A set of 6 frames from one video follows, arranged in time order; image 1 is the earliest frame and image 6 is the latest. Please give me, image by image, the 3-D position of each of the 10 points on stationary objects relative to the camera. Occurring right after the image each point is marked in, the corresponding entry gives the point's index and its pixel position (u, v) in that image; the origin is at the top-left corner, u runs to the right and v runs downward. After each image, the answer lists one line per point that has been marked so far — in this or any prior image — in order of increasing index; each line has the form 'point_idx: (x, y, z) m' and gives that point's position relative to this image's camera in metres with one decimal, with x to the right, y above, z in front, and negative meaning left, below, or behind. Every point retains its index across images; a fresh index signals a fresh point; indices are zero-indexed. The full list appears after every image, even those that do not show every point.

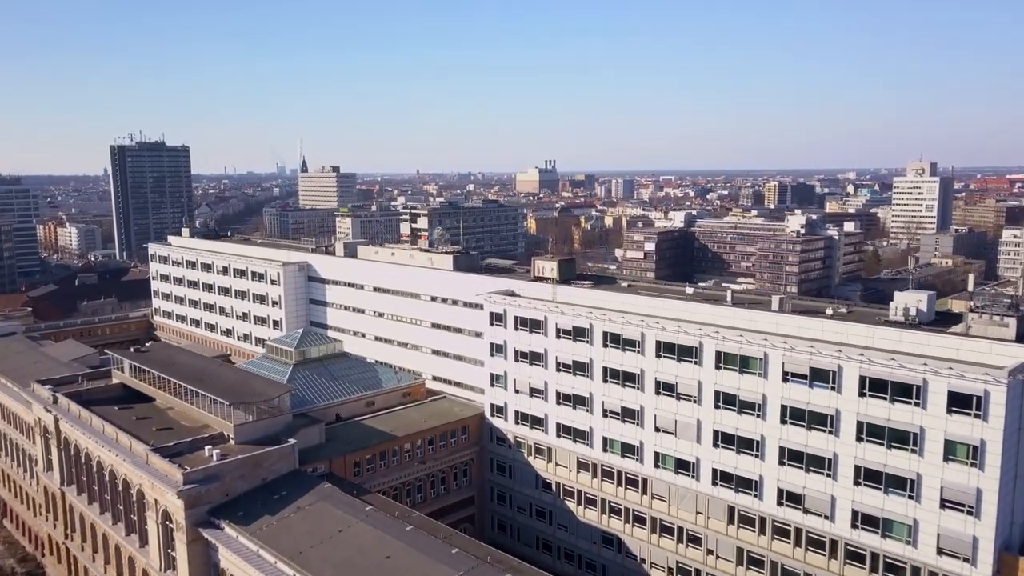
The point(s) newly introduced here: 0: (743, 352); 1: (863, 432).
0: (+6.0, -1.7, +19.7) m
1: (+8.2, -3.4, +17.7) m
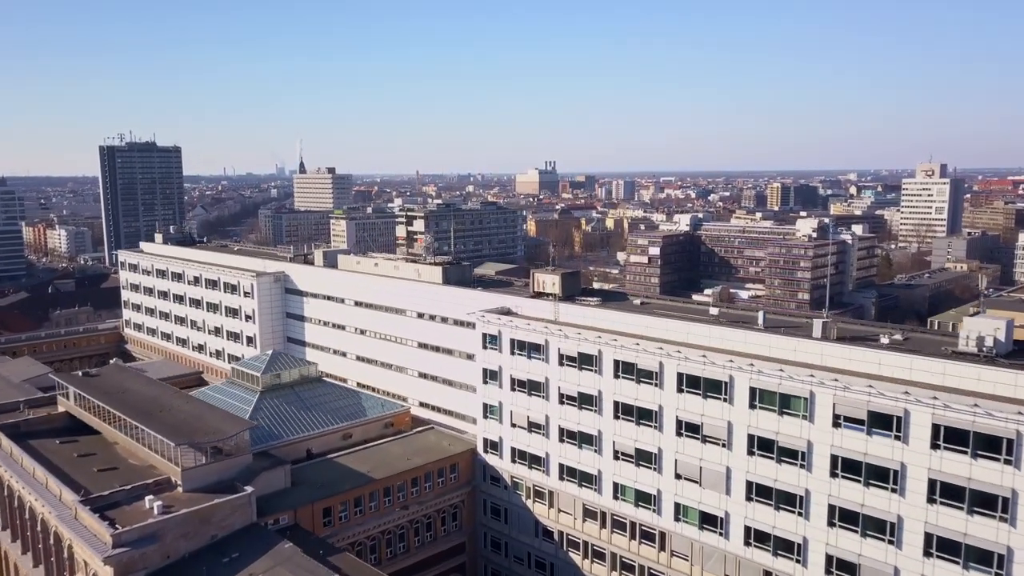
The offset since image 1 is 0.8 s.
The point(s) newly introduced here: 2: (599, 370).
0: (+5.9, -2.2, +16.4) m
1: (+8.1, -3.9, +14.4) m
2: (+2.3, -2.2, +19.9) m
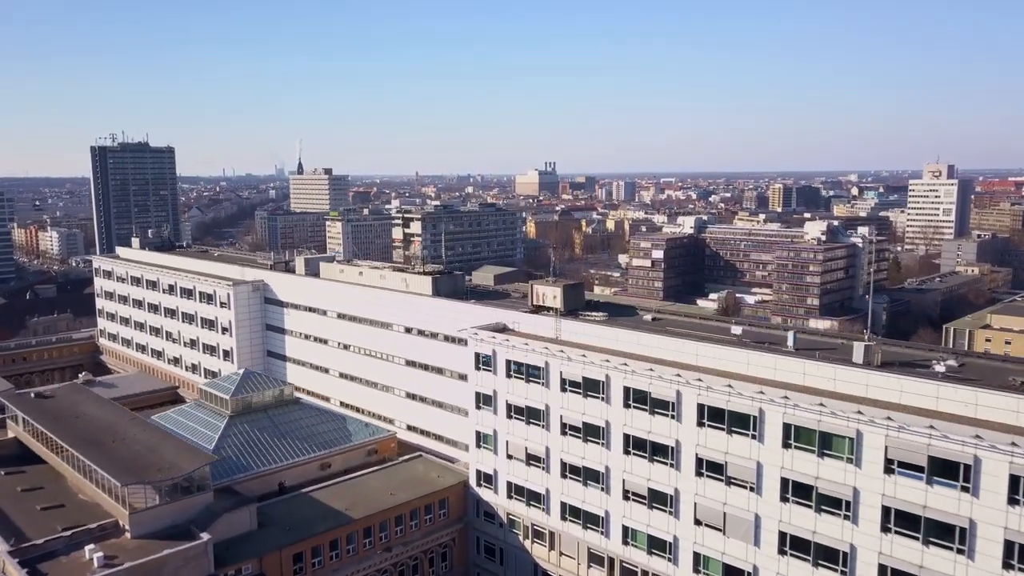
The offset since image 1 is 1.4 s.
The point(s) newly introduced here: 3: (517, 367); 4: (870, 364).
0: (+5.8, -2.6, +14.0) m
1: (+8.0, -4.3, +12.0) m
2: (+2.2, -2.6, +17.5) m
3: (+0.1, -2.0, +19.3) m
4: (+7.4, -1.5, +15.5) m
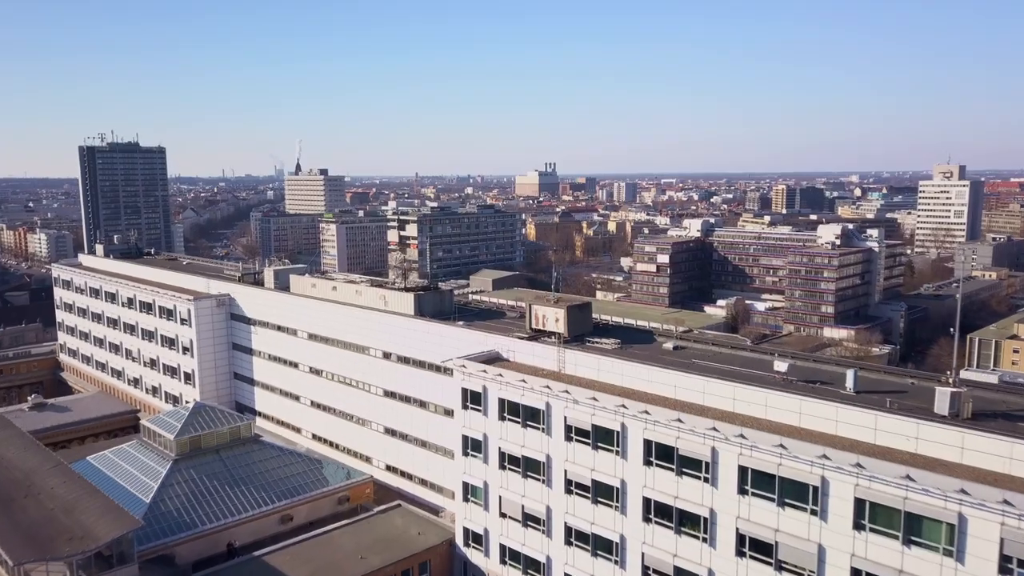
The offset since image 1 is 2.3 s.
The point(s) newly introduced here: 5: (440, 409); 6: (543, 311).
0: (+5.7, -3.1, +10.7) m
1: (+7.9, -4.8, +8.7) m
2: (+2.1, -3.1, +14.1) m
3: (0.0, -2.5, +16.0) m
4: (+7.2, -2.1, +12.2) m
5: (-1.9, -3.2, +19.6) m
6: (+0.8, -0.6, +18.4) m
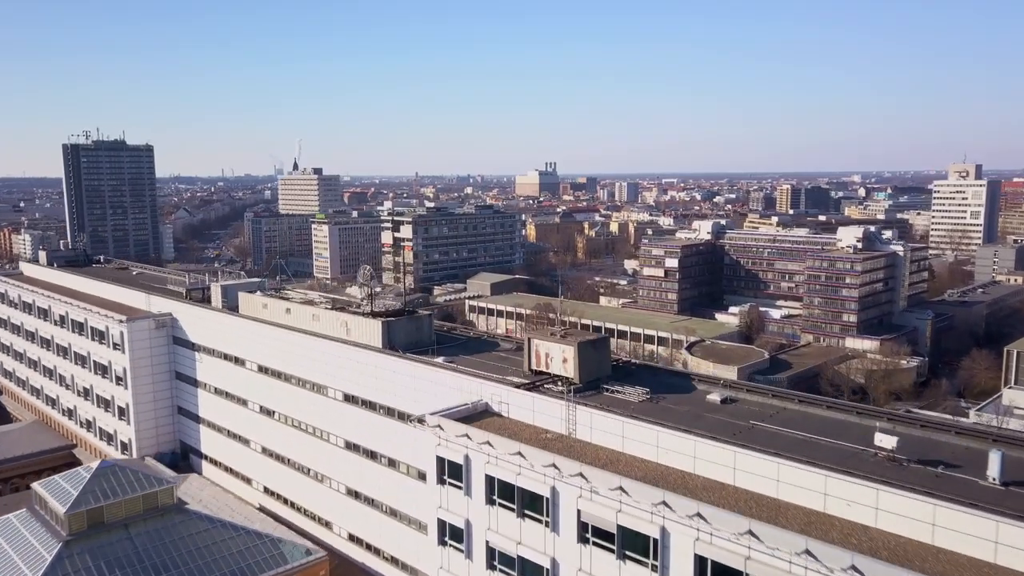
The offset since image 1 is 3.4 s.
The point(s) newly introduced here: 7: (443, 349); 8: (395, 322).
0: (+5.5, -3.7, +6.3) m
1: (+7.8, -5.4, +4.3) m
2: (+1.9, -3.6, +9.8) m
3: (-0.1, -3.1, +11.6) m
4: (+7.1, -2.6, +7.8) m
5: (-2.0, -3.7, +15.2) m
6: (+0.6, -1.1, +14.0) m
7: (-1.5, -1.4, +16.8) m
8: (-2.6, -0.7, +16.7) m
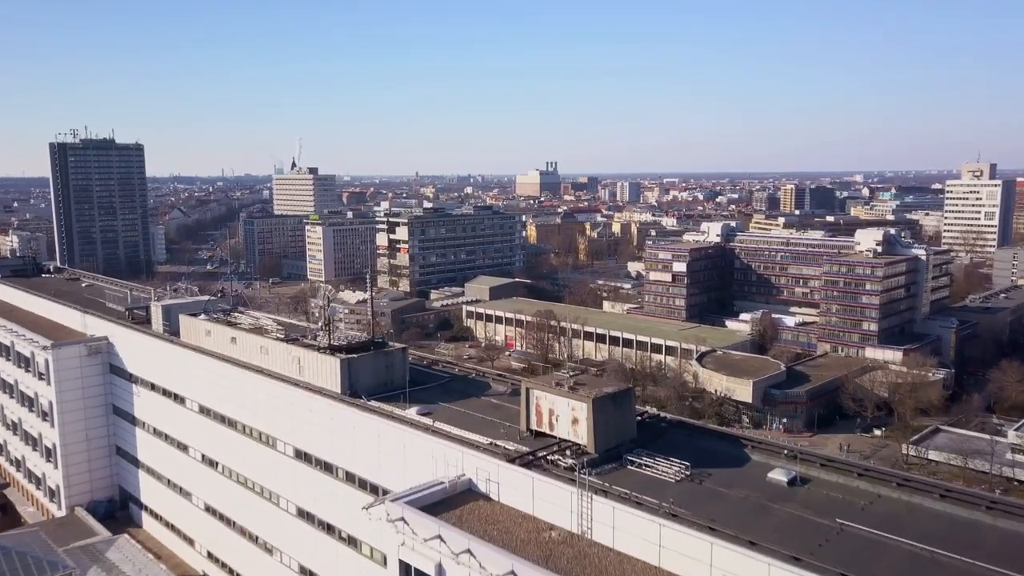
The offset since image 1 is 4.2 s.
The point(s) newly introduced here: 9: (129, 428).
0: (+5.4, -4.2, +2.9) m
1: (+7.6, -5.9, +0.8) m
2: (+1.8, -4.1, +6.3) m
3: (-0.2, -3.6, +8.2) m
4: (+7.0, -3.1, +4.4) m
5: (-2.1, -4.2, +11.8) m
6: (+0.5, -1.6, +10.6) m
7: (-1.6, -1.8, +13.4) m
8: (-2.7, -1.2, +13.3) m
9: (-9.6, -3.5, +19.0) m
